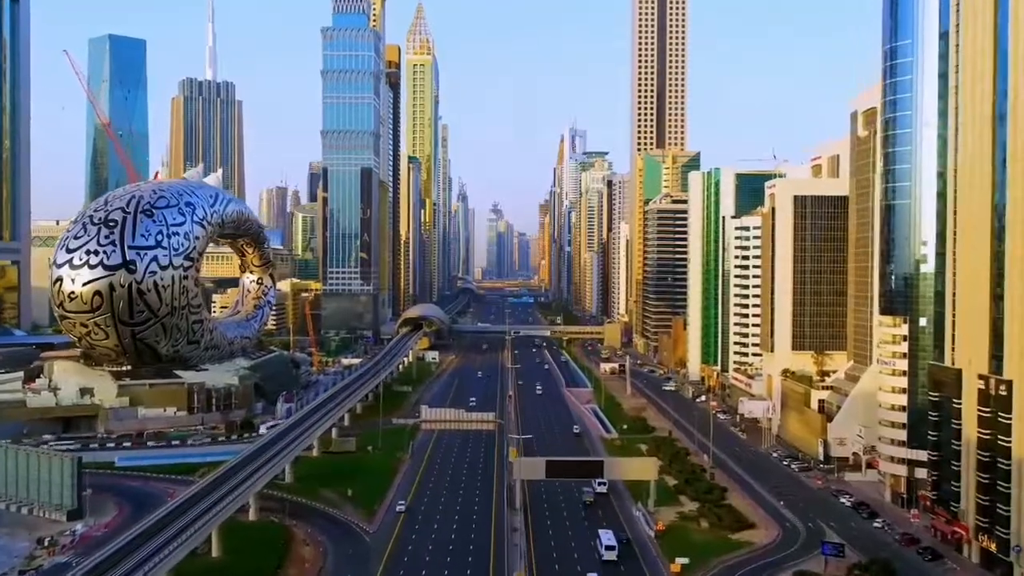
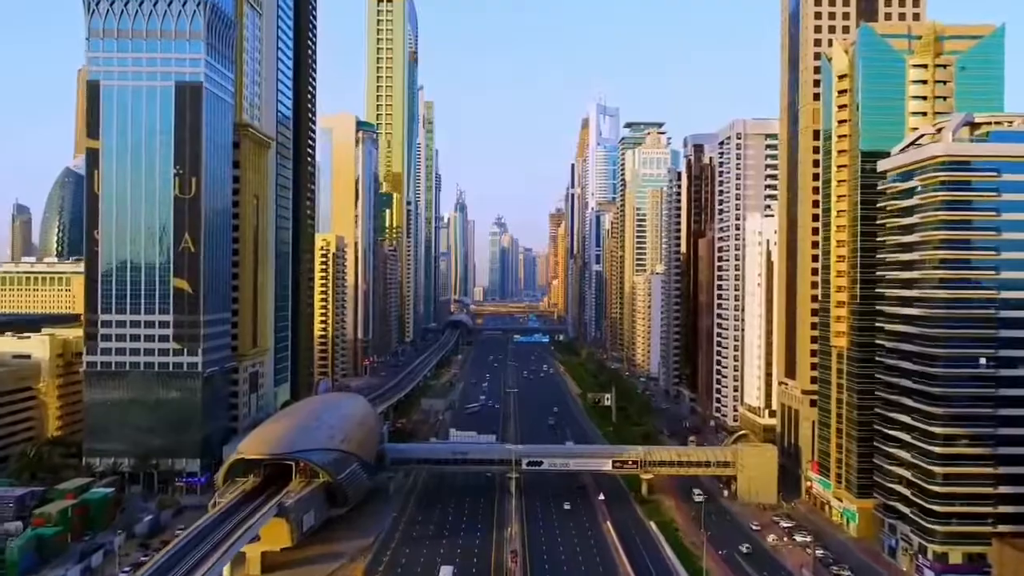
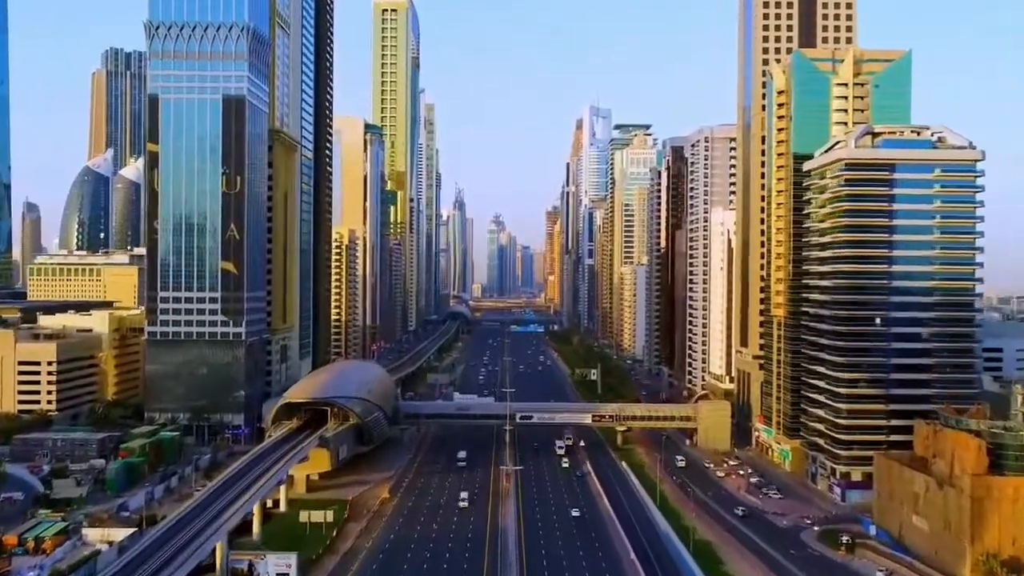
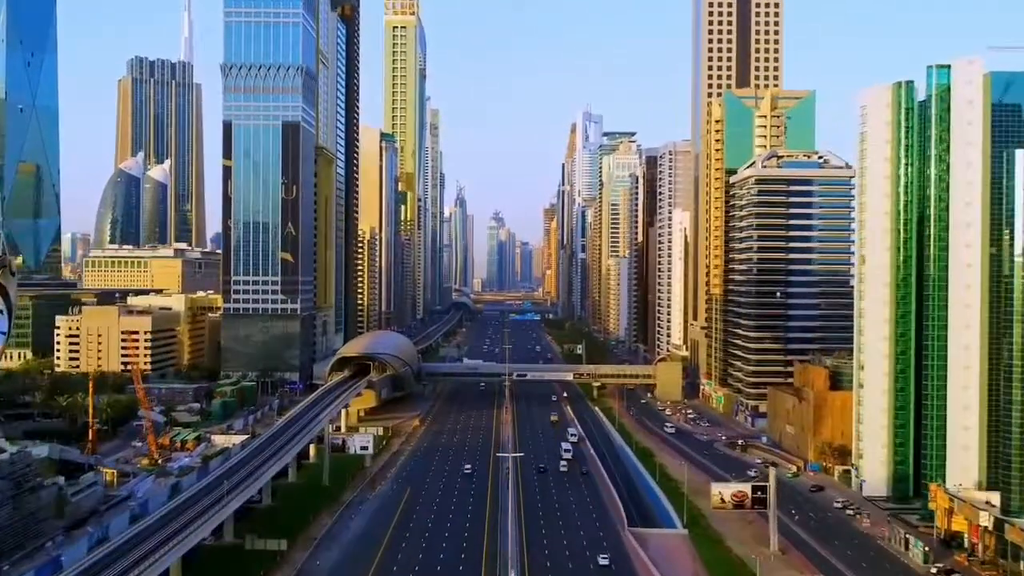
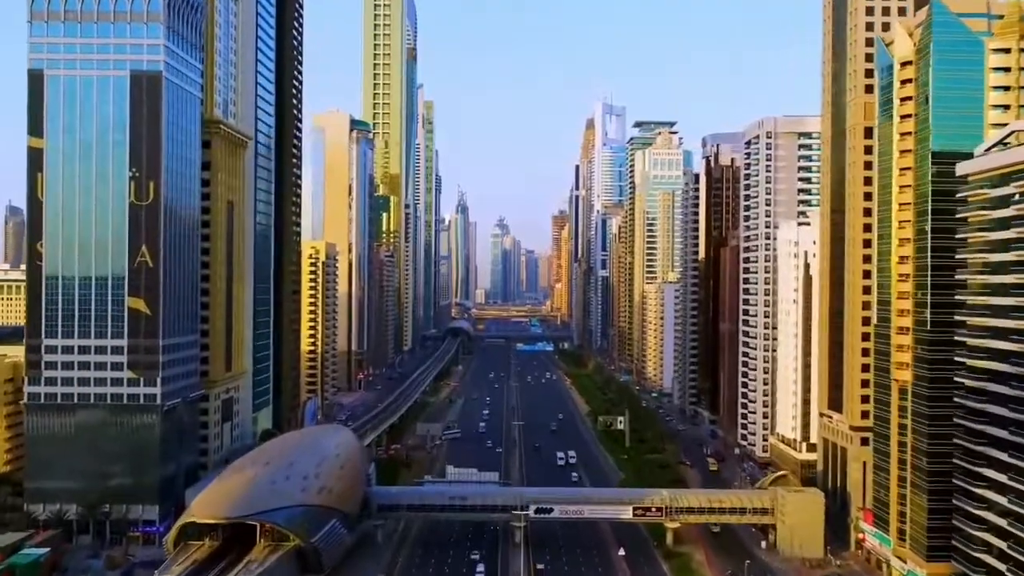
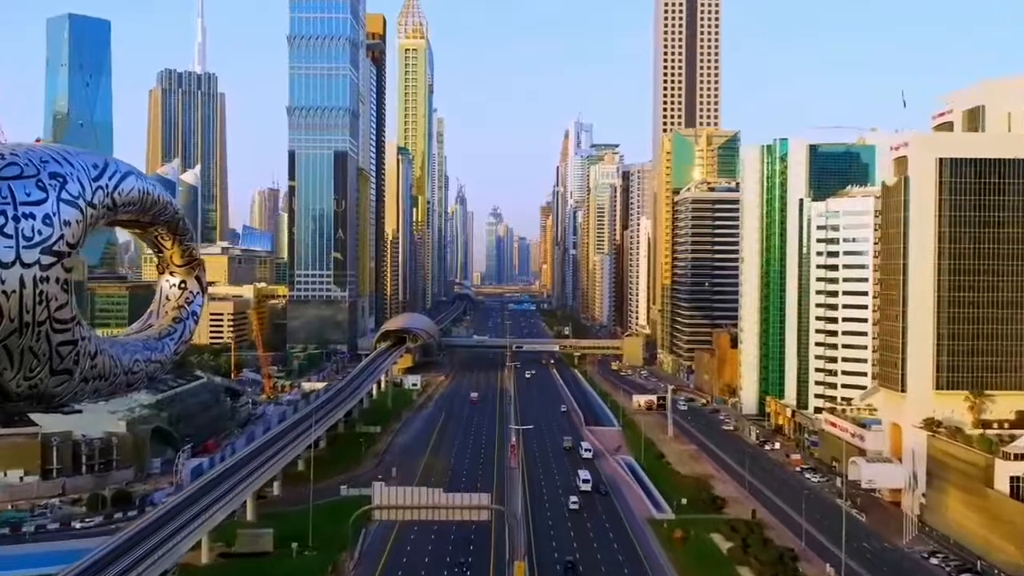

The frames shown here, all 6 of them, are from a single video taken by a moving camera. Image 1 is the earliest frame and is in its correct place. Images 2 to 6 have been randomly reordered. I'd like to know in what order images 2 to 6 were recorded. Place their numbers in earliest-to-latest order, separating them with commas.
6, 4, 3, 2, 5
